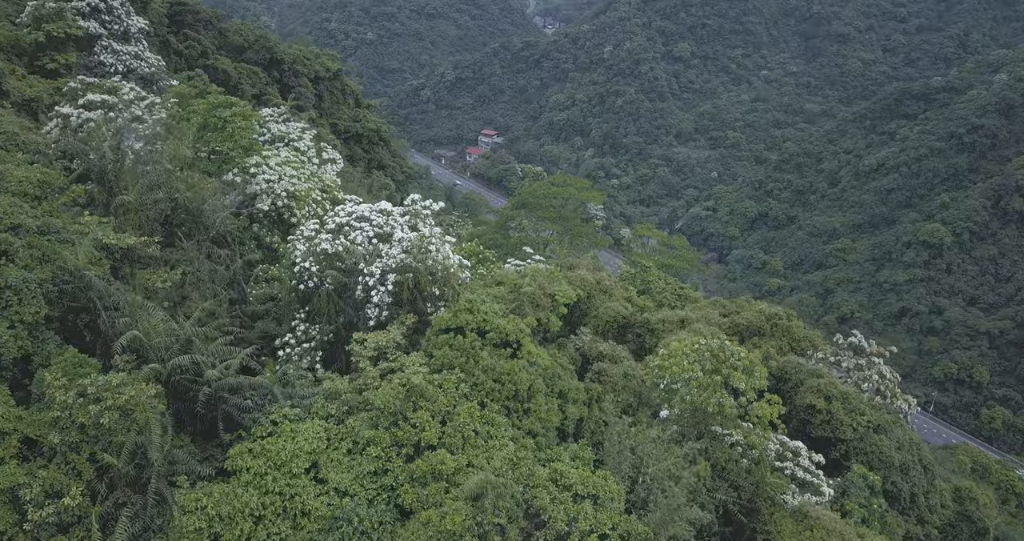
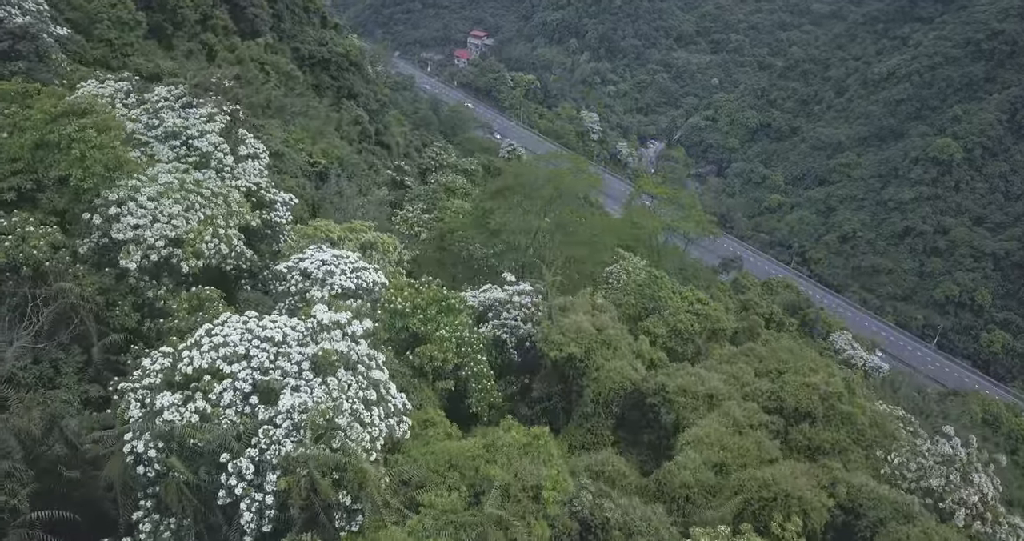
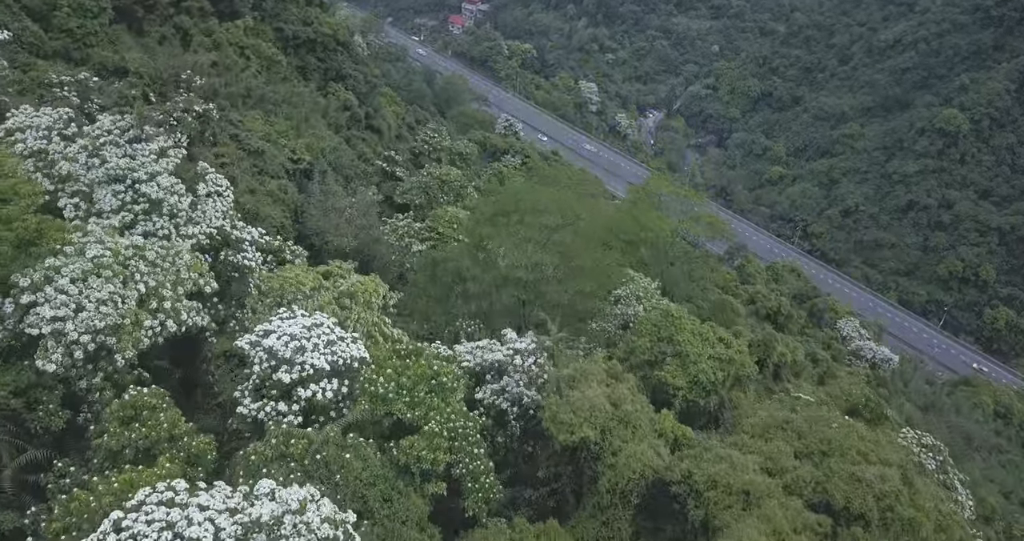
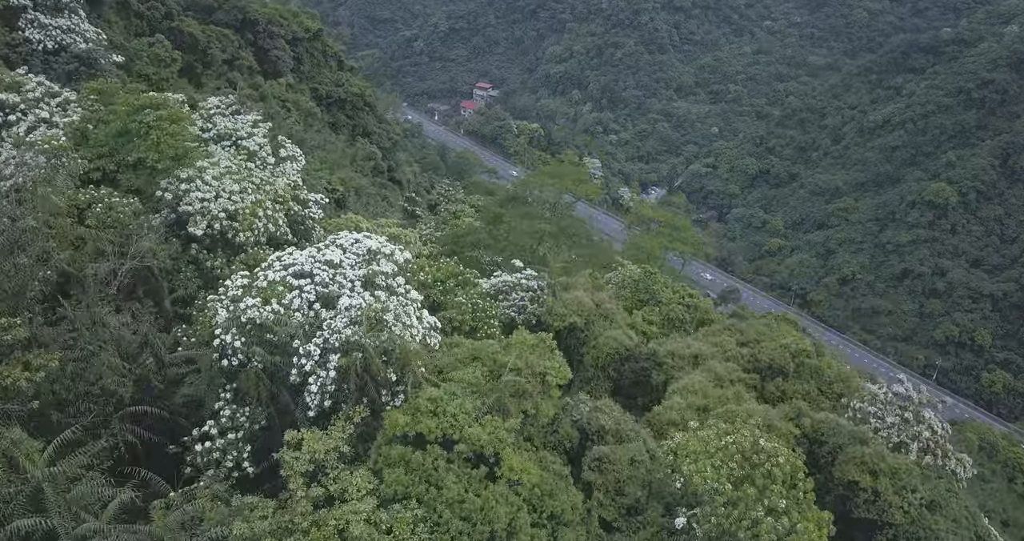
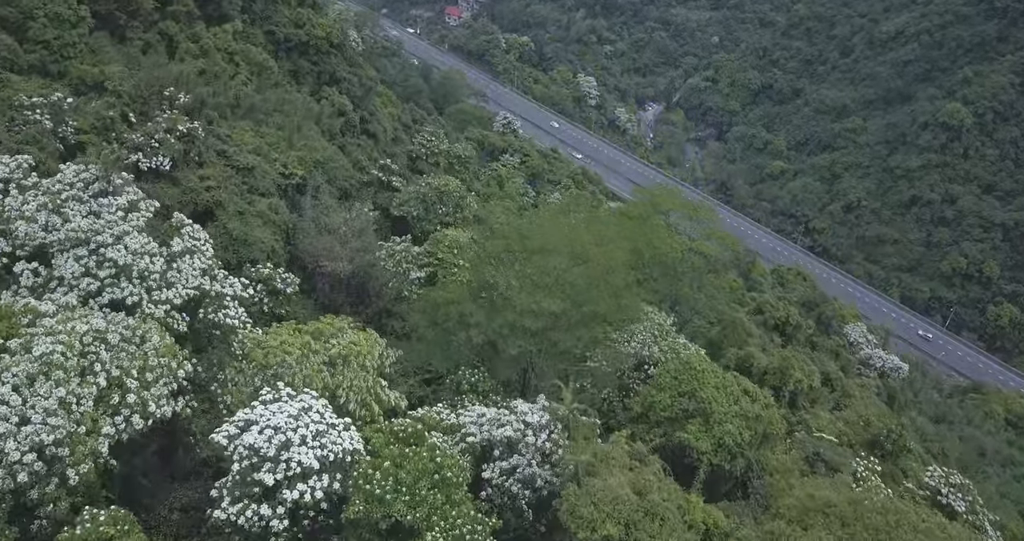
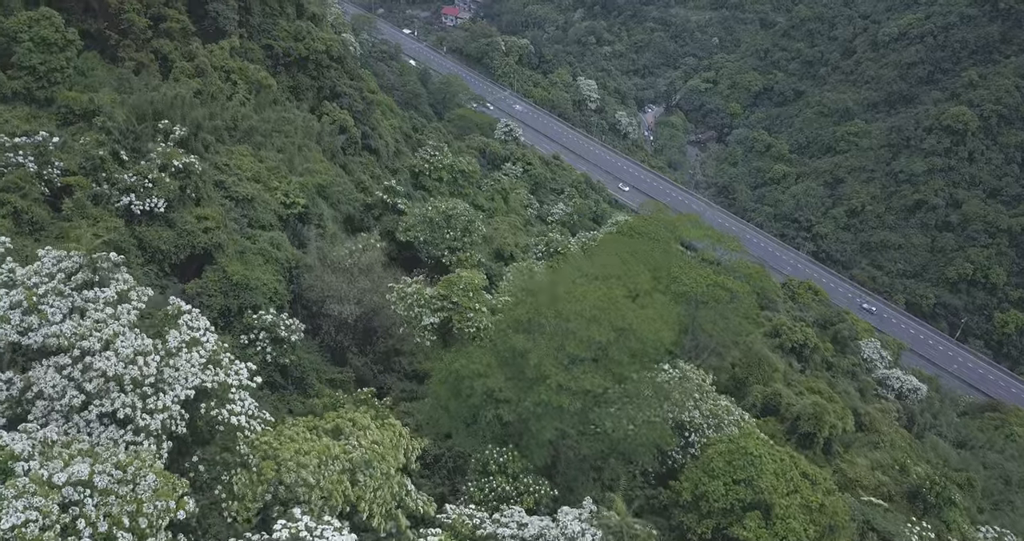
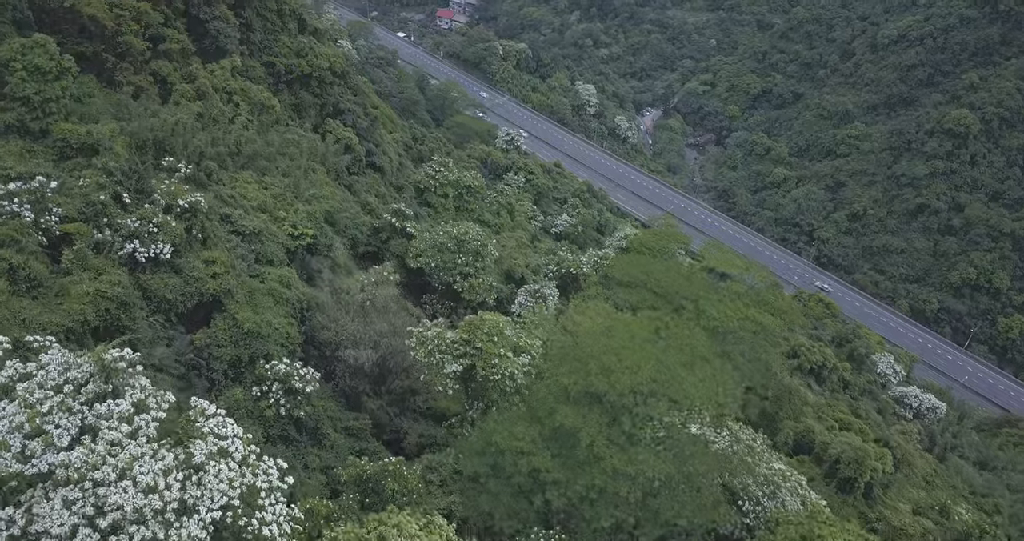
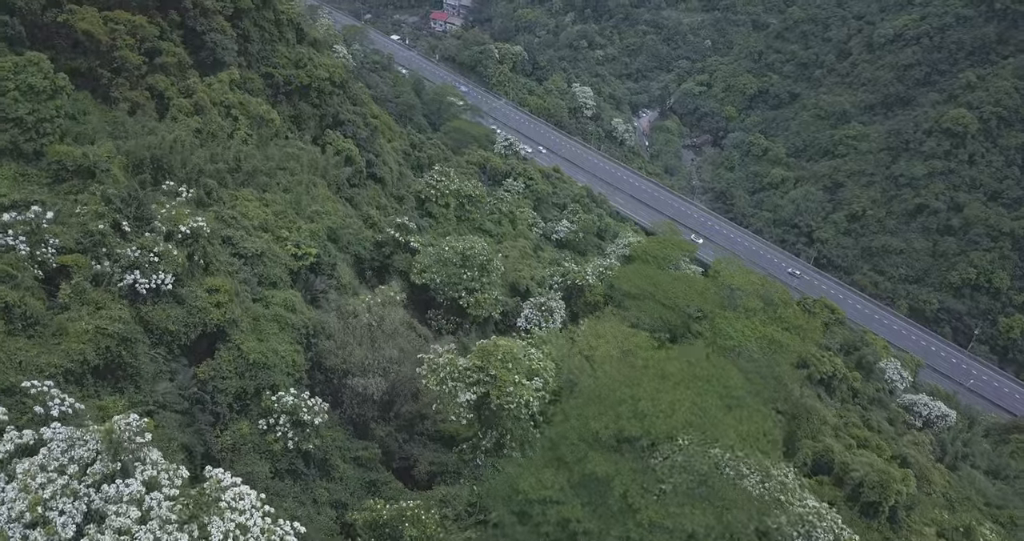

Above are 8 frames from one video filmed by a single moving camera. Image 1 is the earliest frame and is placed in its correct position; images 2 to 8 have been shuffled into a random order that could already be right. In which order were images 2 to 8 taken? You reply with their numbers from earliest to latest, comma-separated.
4, 2, 3, 5, 6, 7, 8
